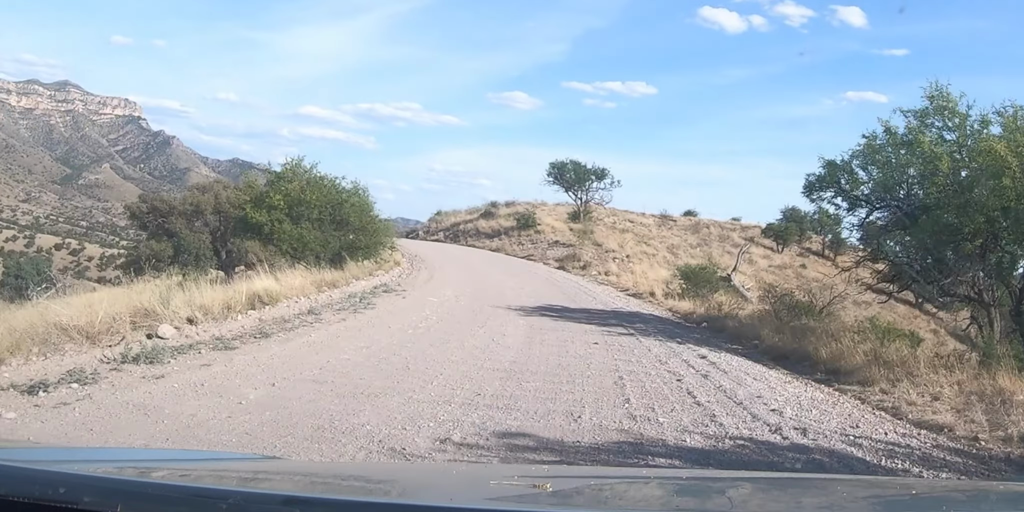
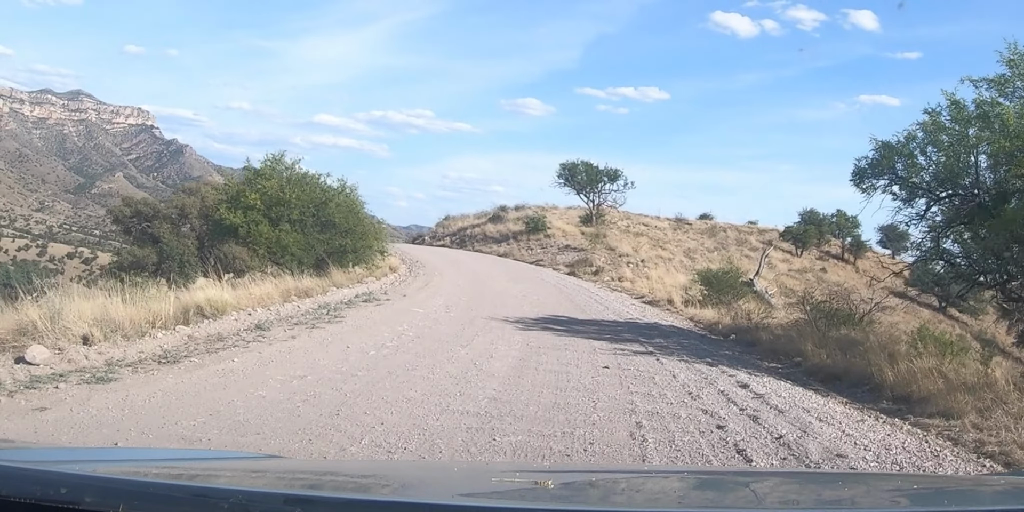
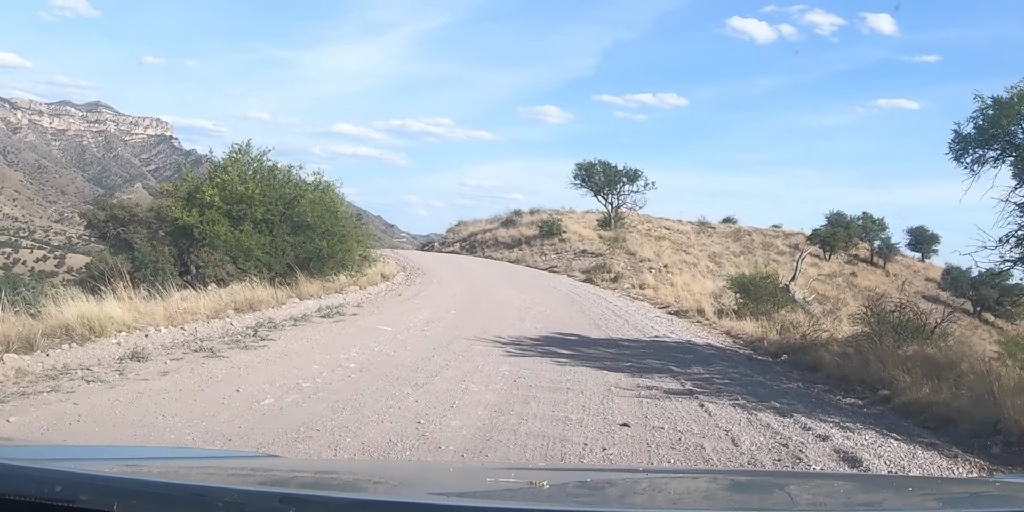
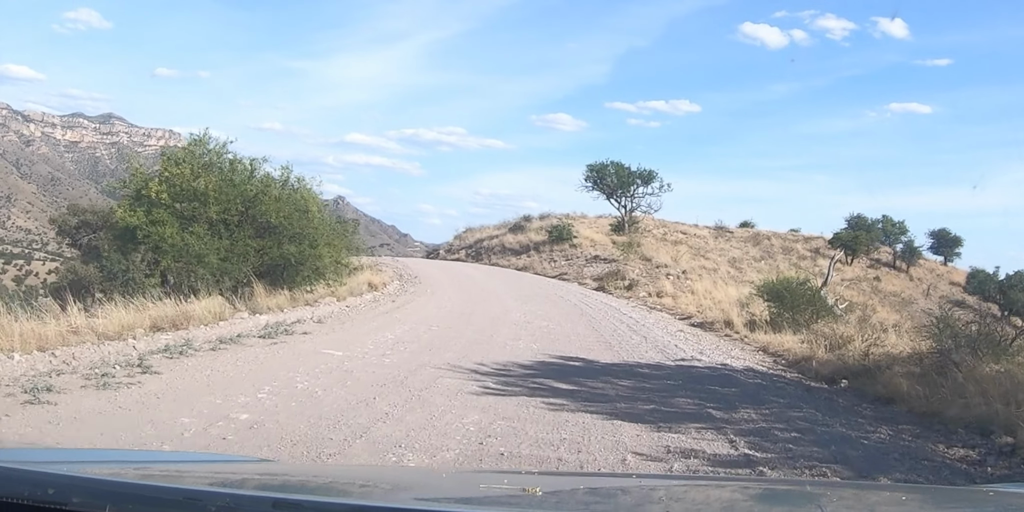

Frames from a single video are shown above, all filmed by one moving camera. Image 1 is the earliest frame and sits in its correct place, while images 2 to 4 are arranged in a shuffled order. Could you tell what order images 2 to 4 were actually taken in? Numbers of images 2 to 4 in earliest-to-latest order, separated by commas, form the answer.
2, 3, 4
